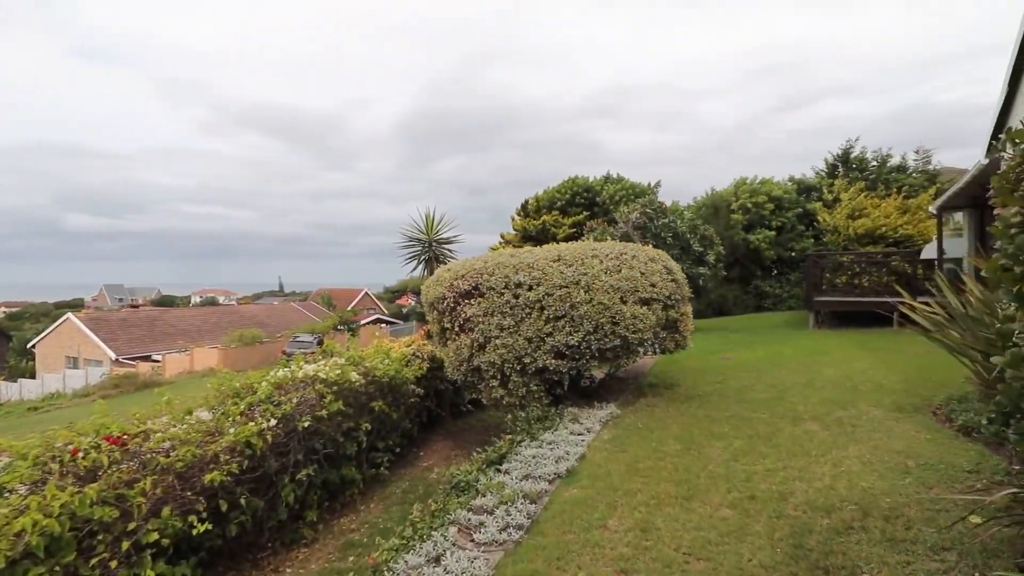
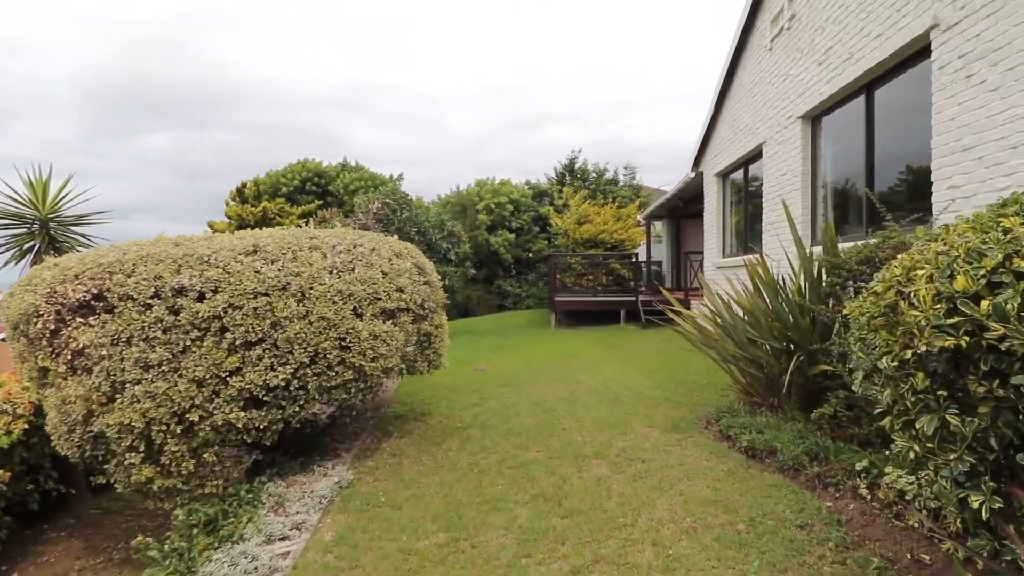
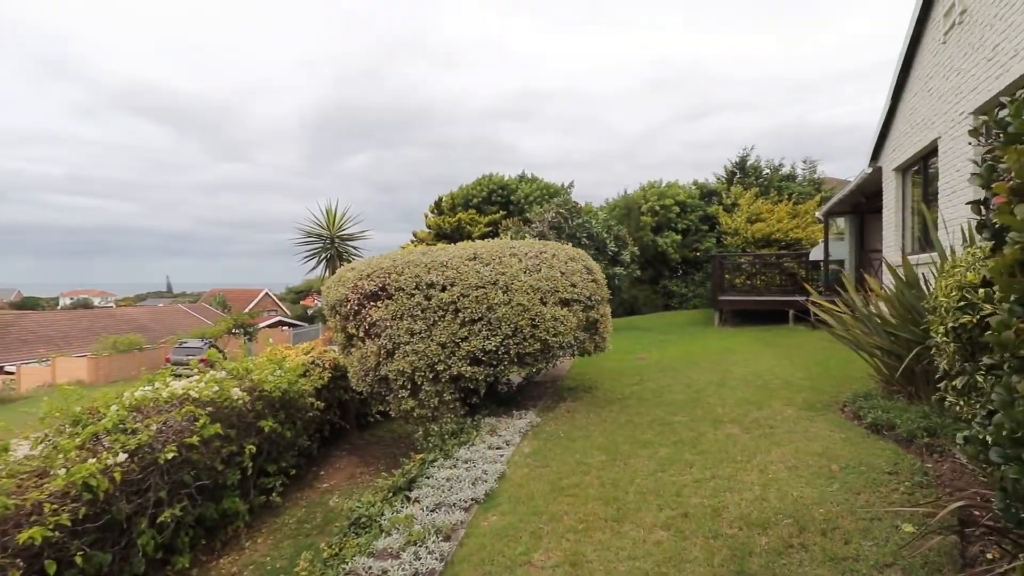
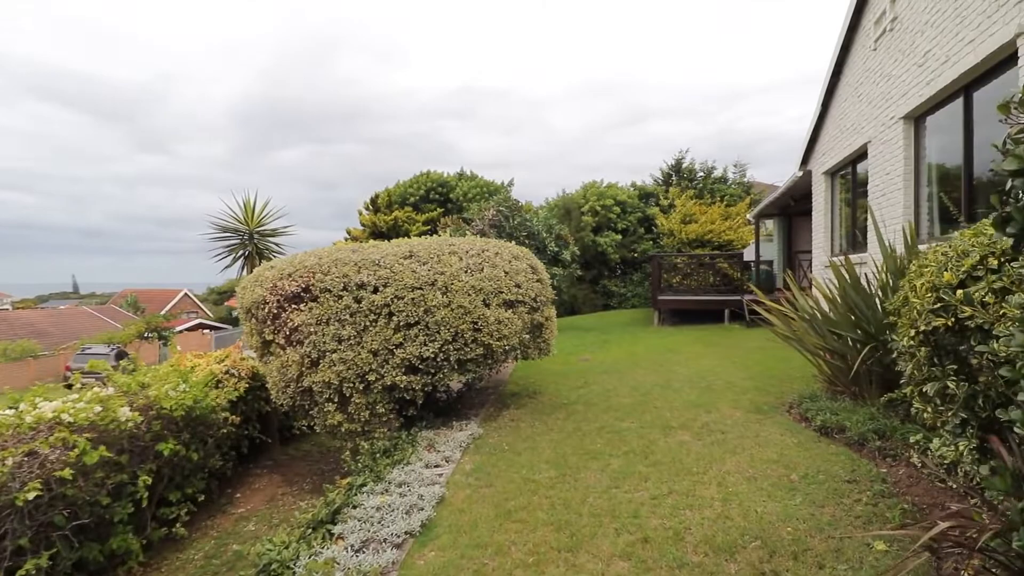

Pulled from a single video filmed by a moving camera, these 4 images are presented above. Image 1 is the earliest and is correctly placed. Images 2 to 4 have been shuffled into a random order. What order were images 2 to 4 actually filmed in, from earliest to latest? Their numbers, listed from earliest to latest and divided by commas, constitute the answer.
3, 4, 2
